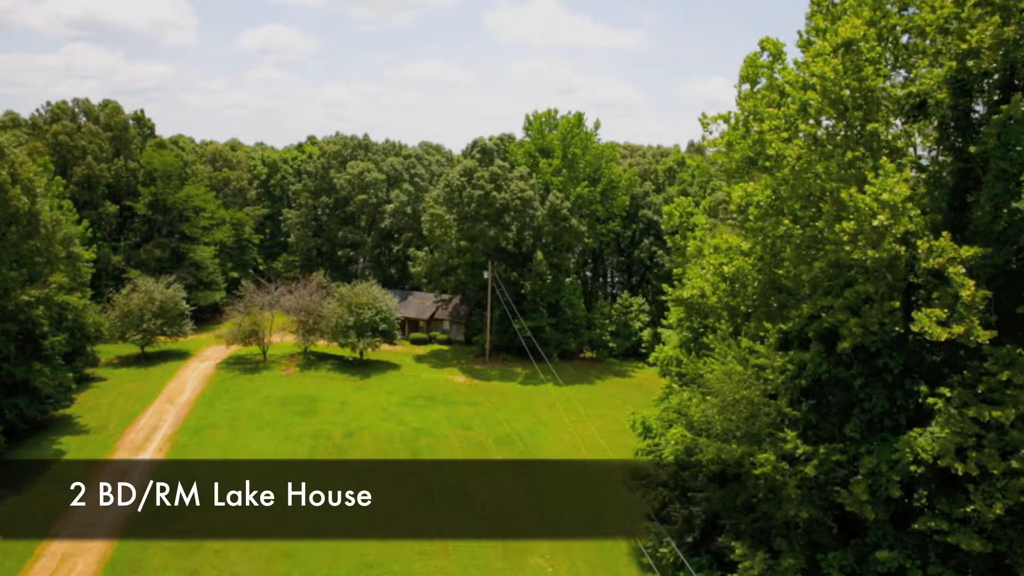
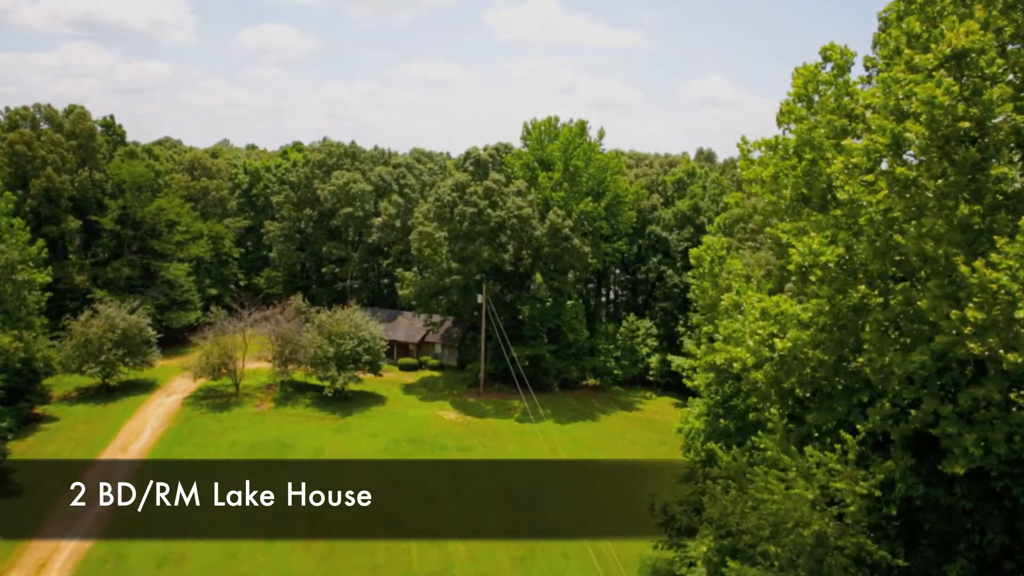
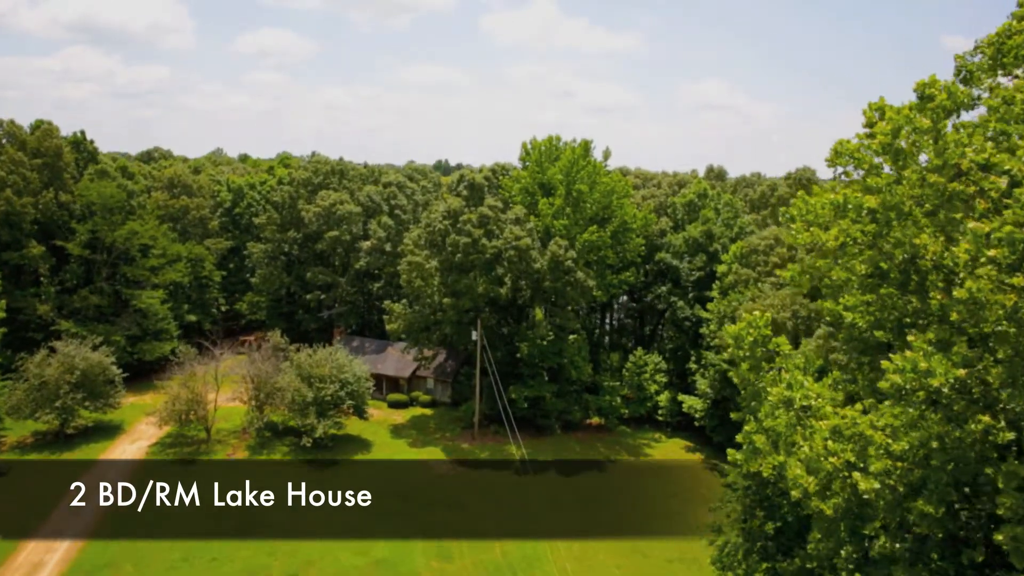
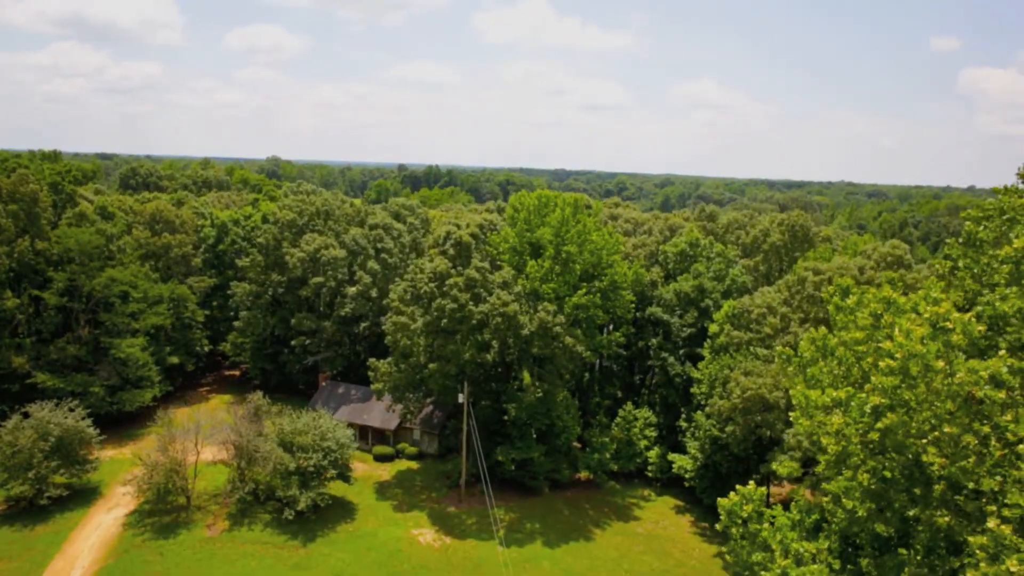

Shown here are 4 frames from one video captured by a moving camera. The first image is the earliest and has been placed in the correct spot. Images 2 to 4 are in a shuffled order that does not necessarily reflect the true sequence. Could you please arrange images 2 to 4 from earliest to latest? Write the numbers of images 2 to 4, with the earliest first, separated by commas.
2, 3, 4
